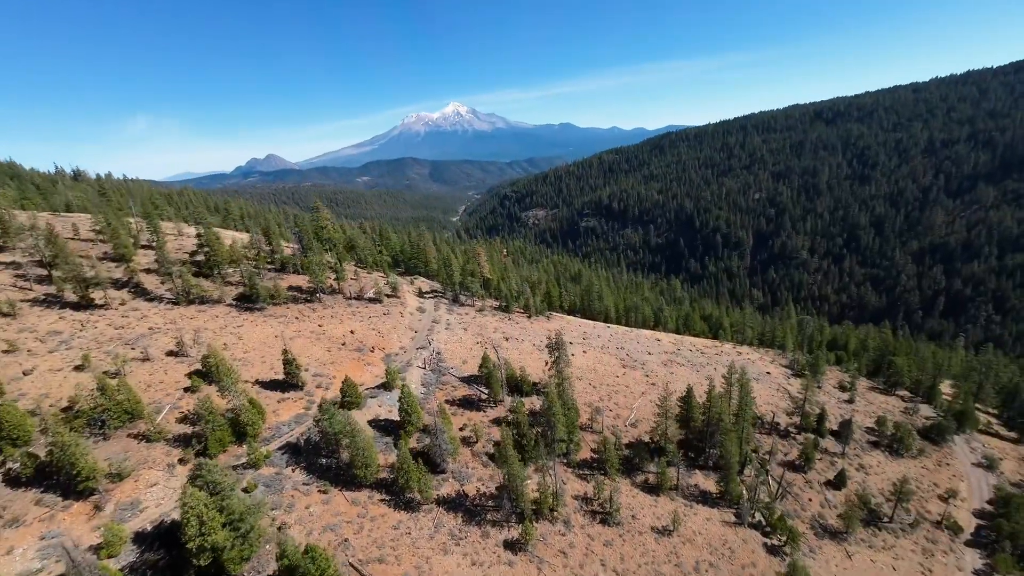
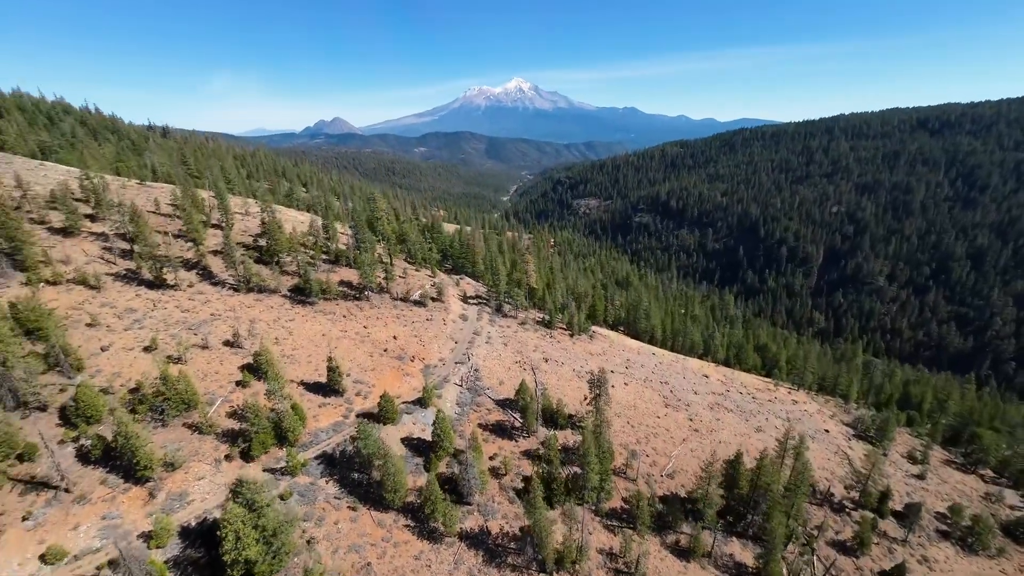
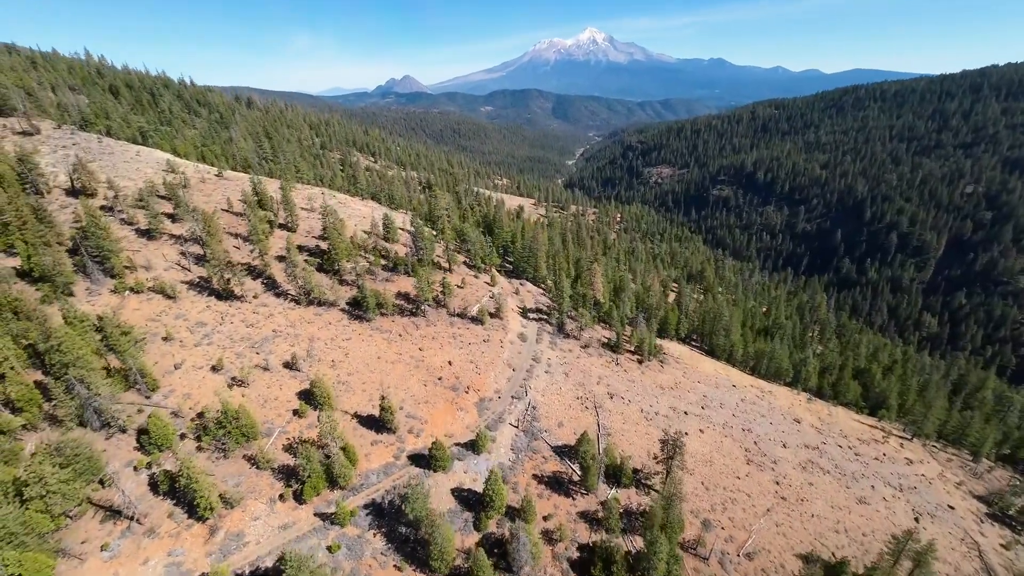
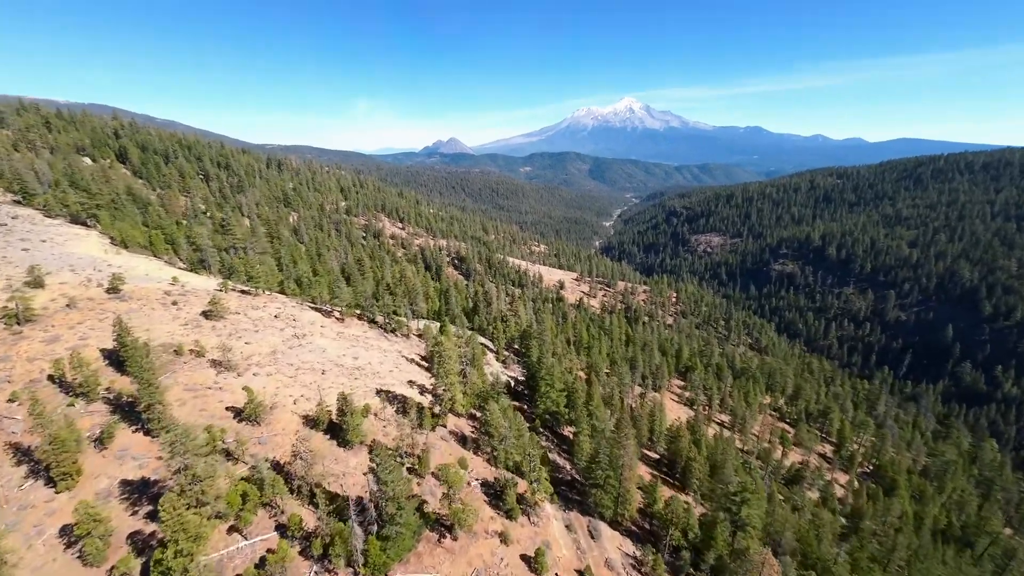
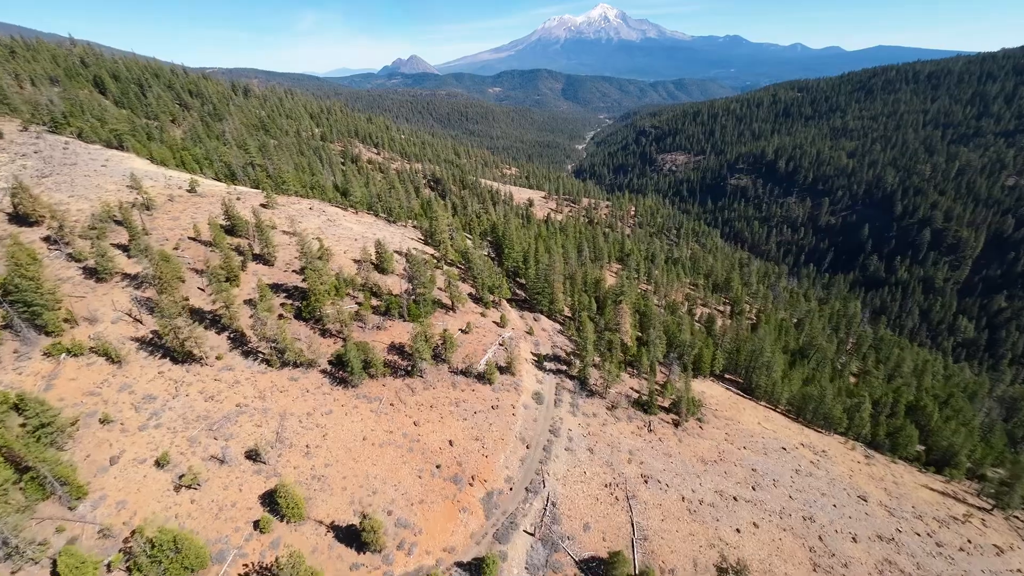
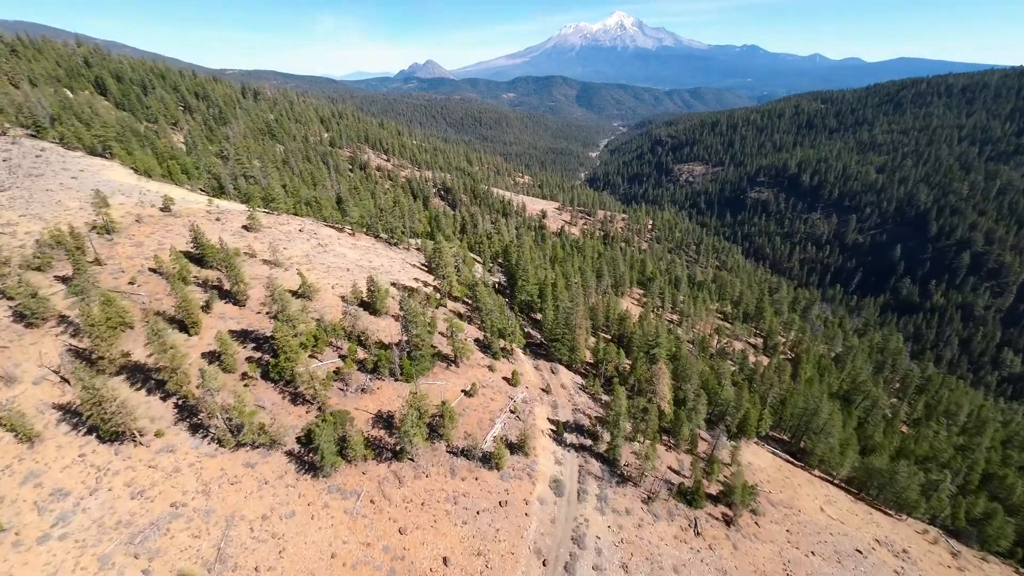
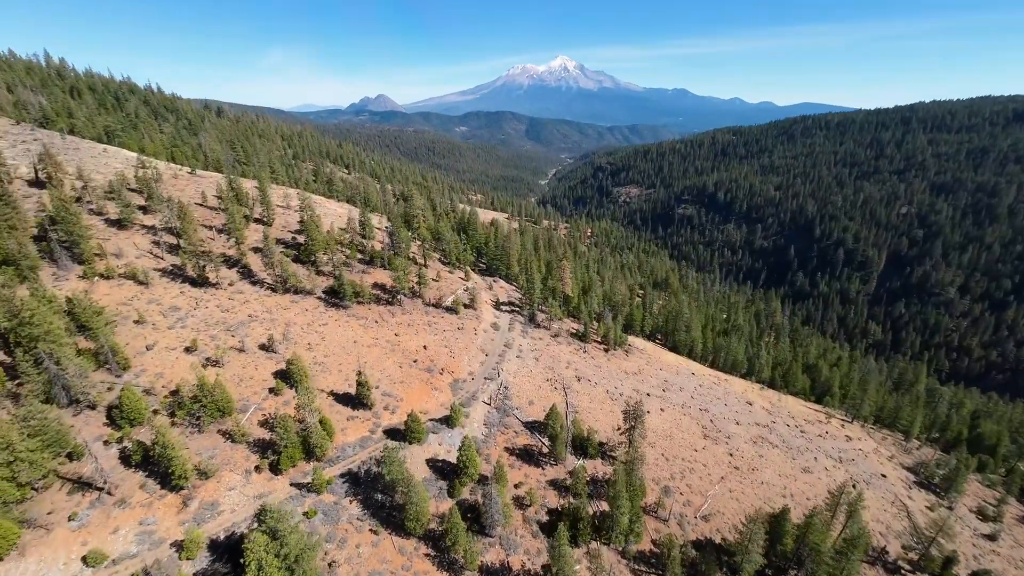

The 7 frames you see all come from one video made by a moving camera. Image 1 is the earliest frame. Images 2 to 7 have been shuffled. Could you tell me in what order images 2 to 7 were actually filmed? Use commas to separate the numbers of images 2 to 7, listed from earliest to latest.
2, 7, 3, 5, 6, 4
